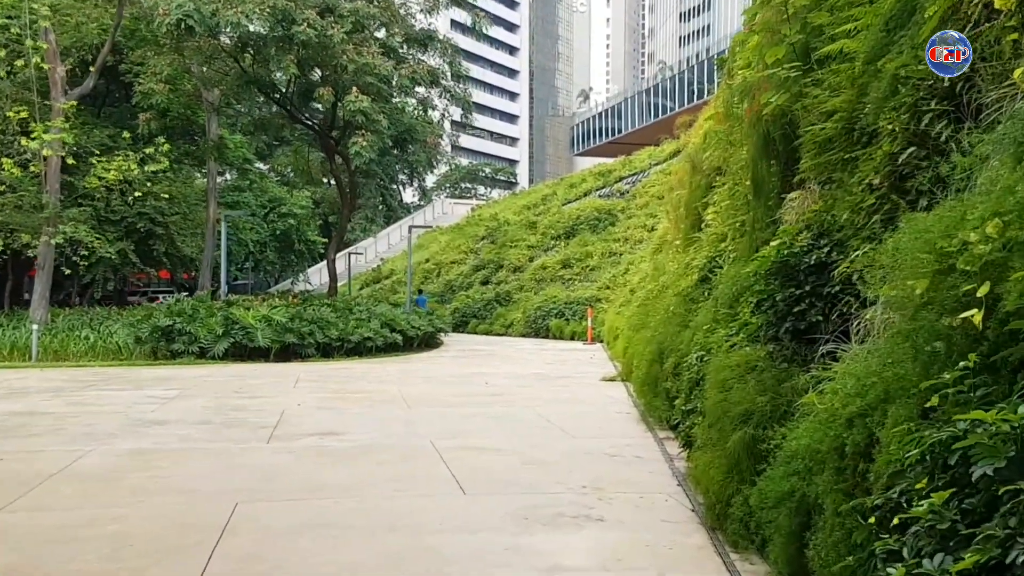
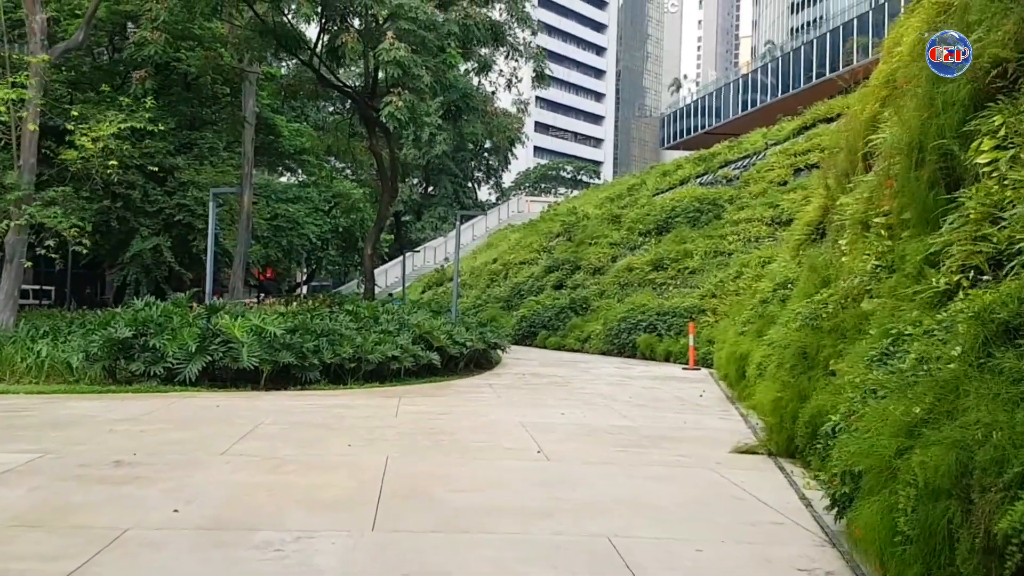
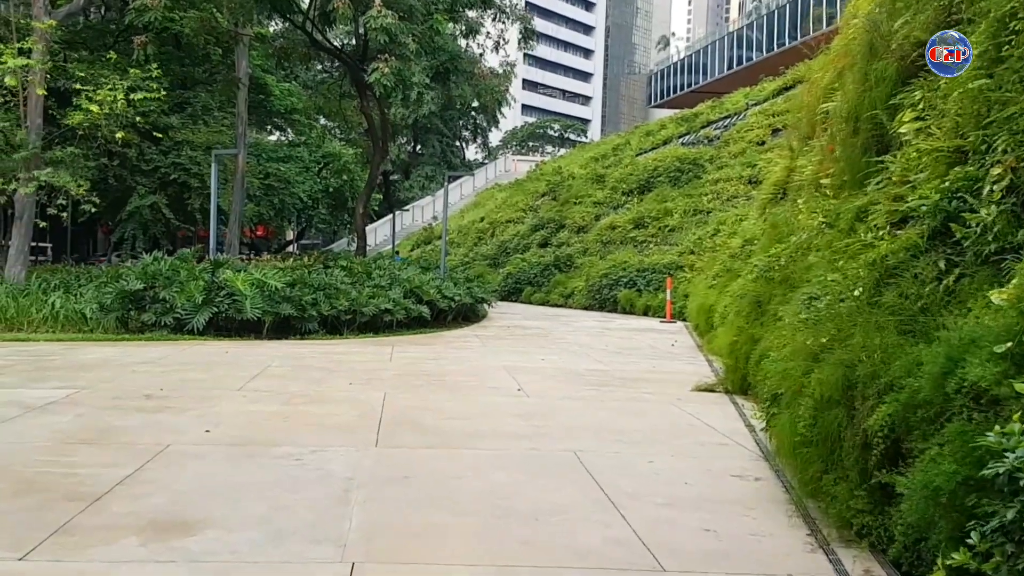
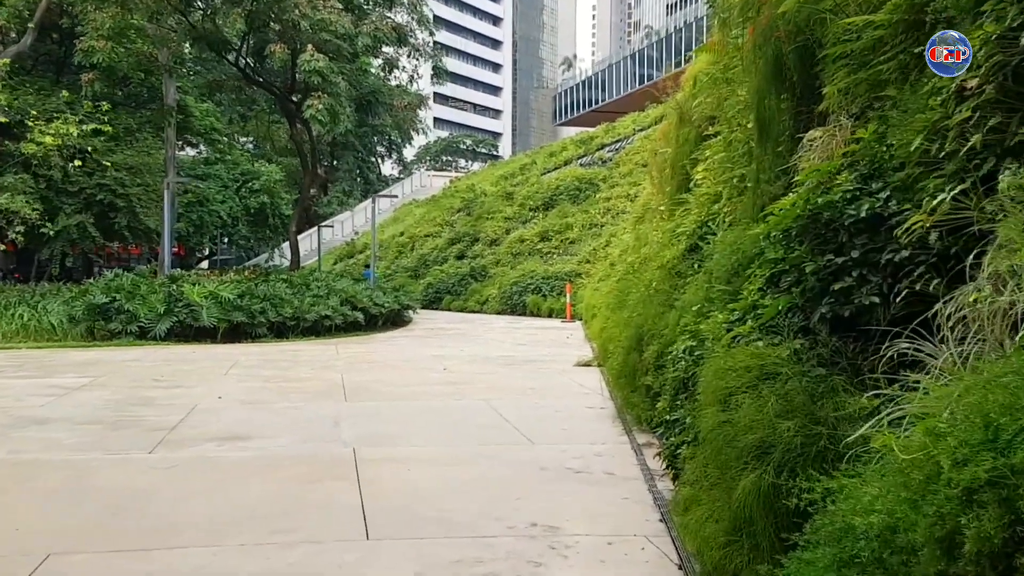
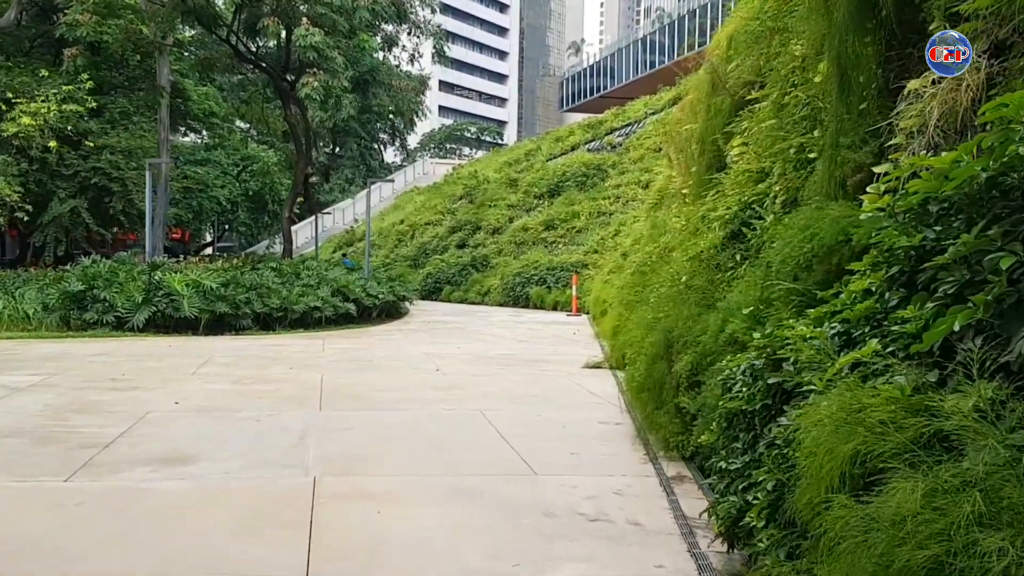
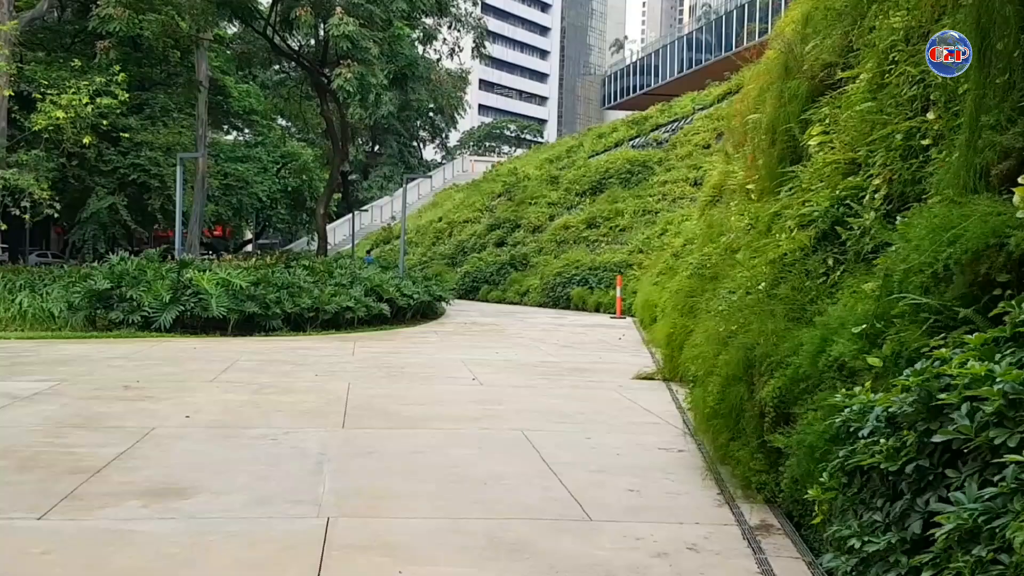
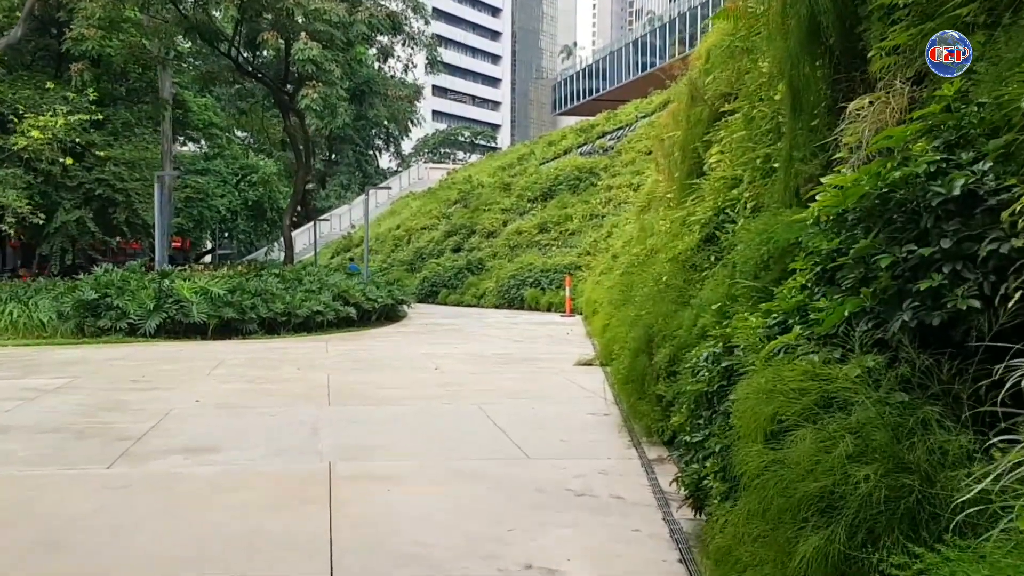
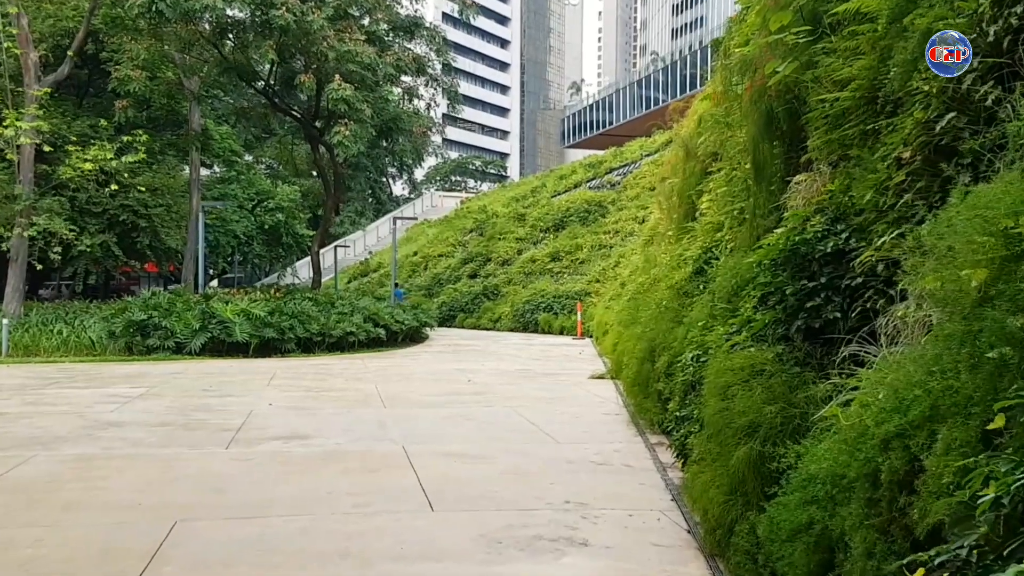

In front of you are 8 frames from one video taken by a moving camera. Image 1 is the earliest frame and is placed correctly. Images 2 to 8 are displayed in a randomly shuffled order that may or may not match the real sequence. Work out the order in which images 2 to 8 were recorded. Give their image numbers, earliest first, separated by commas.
8, 4, 7, 5, 6, 3, 2
